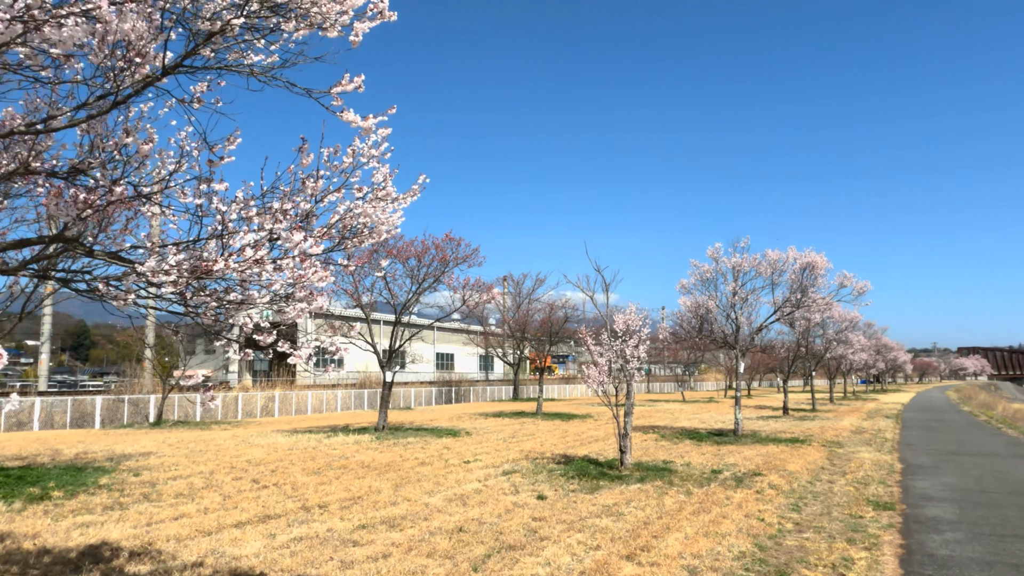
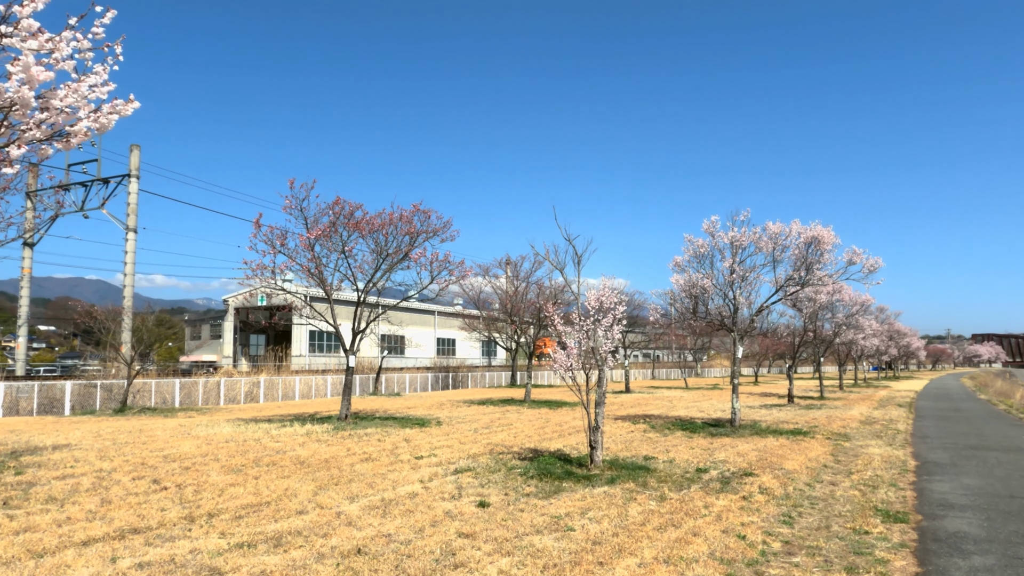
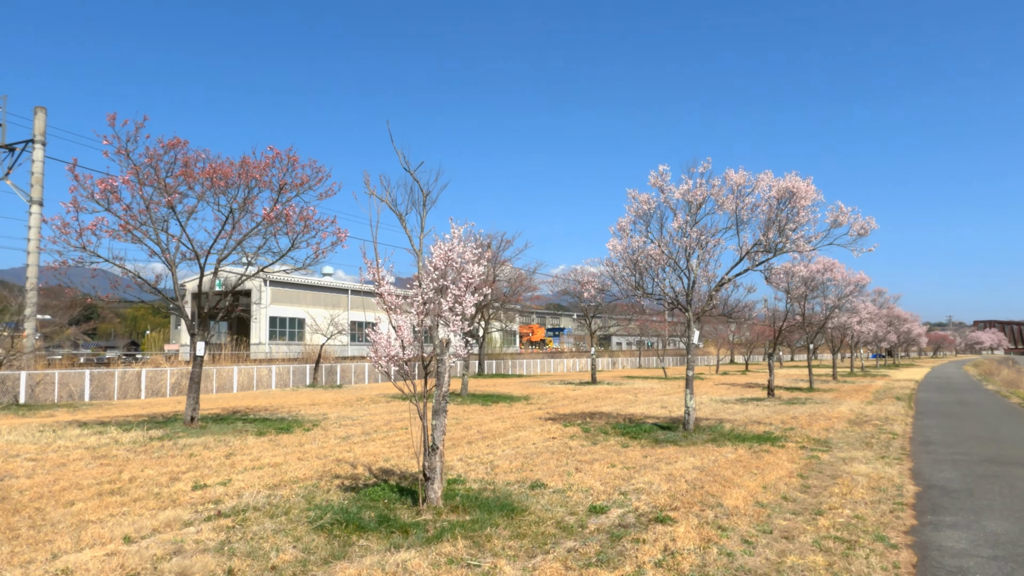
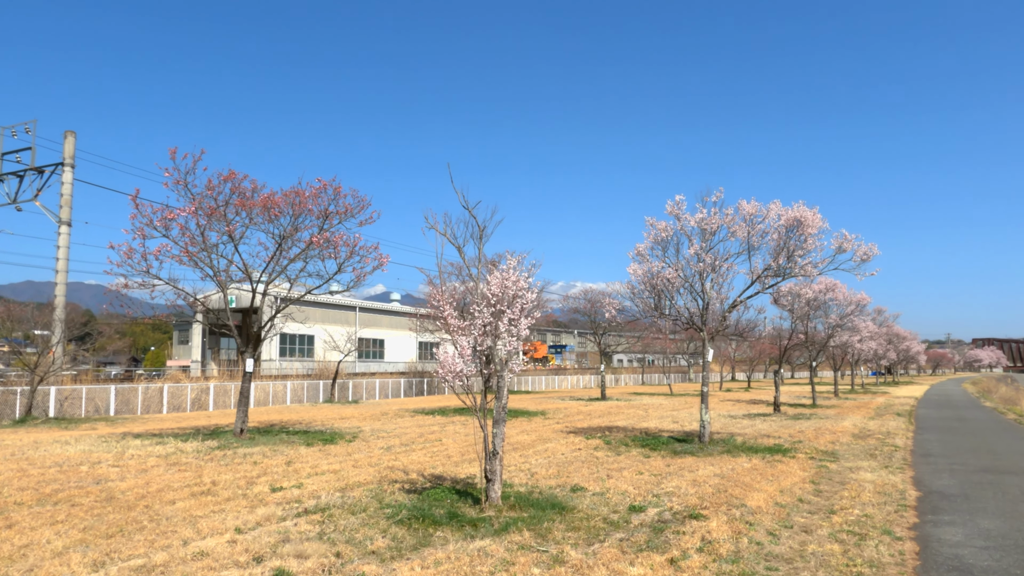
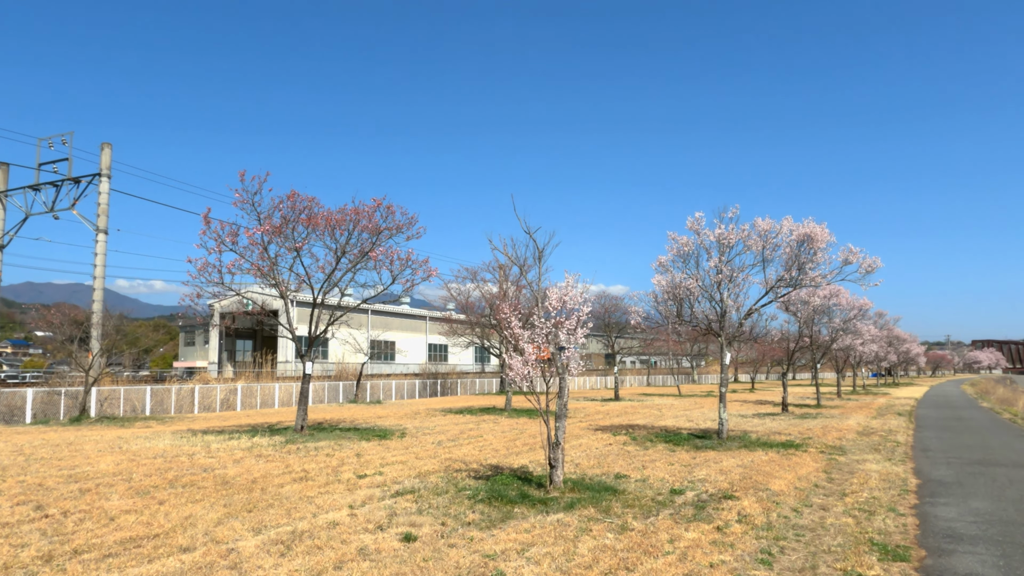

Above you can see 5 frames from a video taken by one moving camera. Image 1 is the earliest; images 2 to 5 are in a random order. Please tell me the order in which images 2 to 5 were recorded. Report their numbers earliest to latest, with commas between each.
2, 5, 4, 3
